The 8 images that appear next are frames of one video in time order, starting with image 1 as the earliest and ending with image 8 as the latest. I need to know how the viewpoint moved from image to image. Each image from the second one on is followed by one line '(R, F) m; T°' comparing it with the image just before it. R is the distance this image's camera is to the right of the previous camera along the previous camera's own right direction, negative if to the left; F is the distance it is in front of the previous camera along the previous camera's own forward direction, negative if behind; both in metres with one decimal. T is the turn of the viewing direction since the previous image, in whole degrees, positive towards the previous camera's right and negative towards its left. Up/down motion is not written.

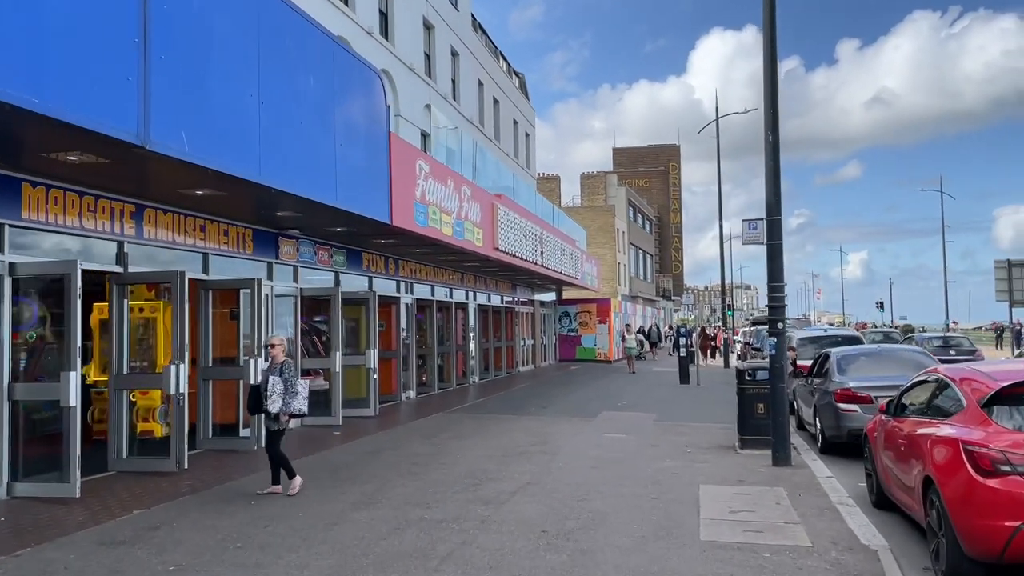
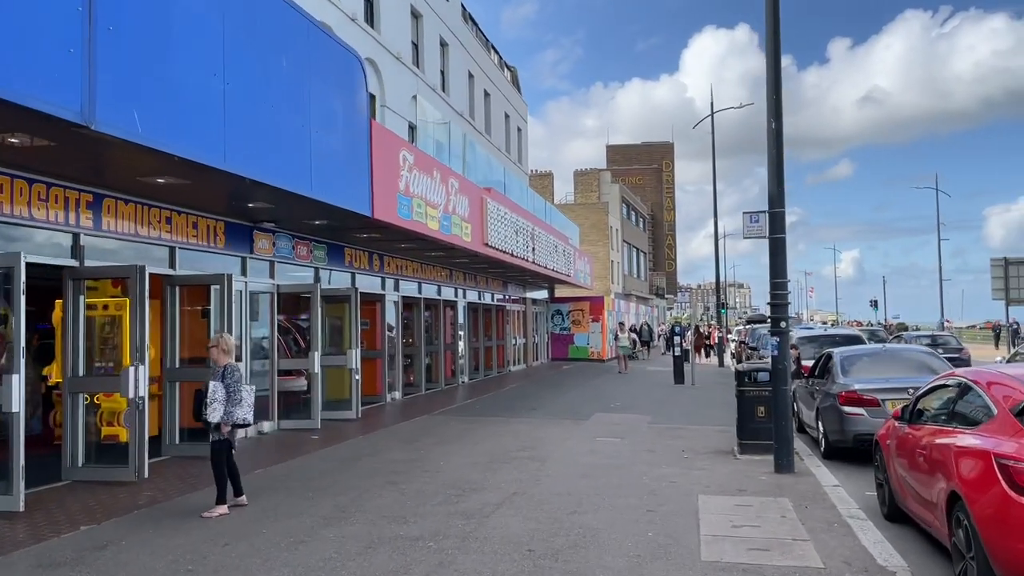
(+0.1, +0.6) m; 0°
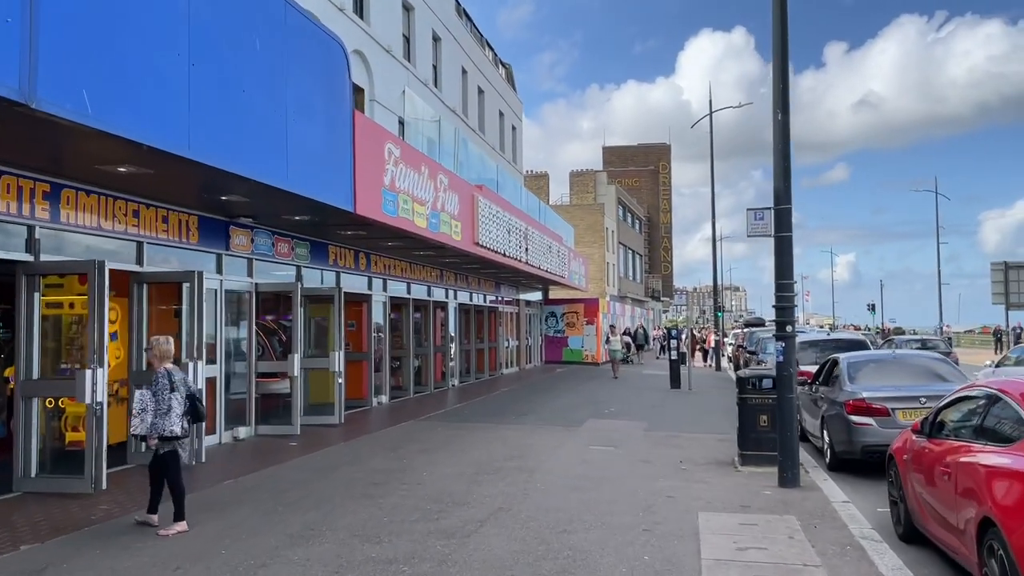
(+0.1, +0.6) m; 0°
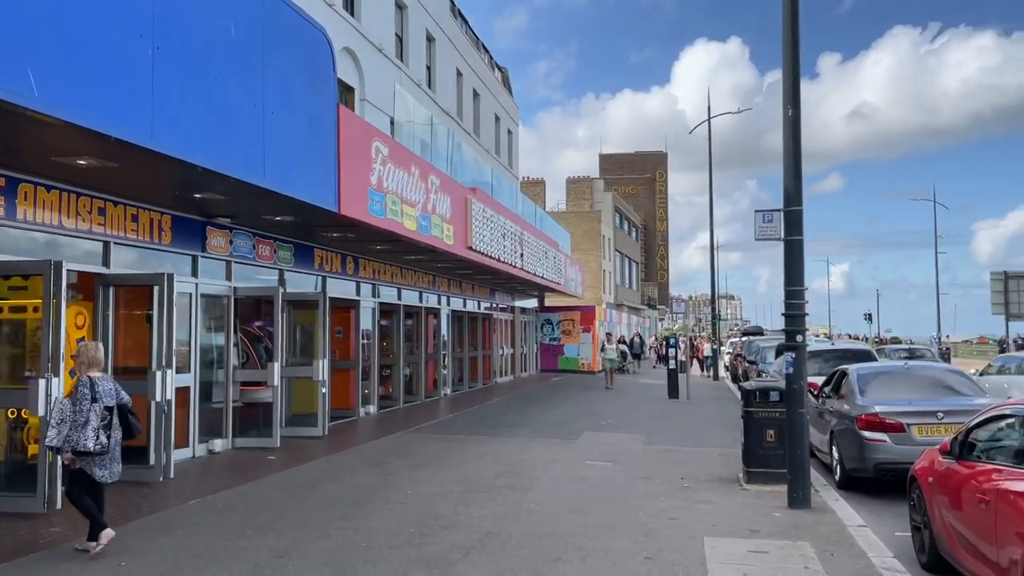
(0.0, +0.6) m; 0°
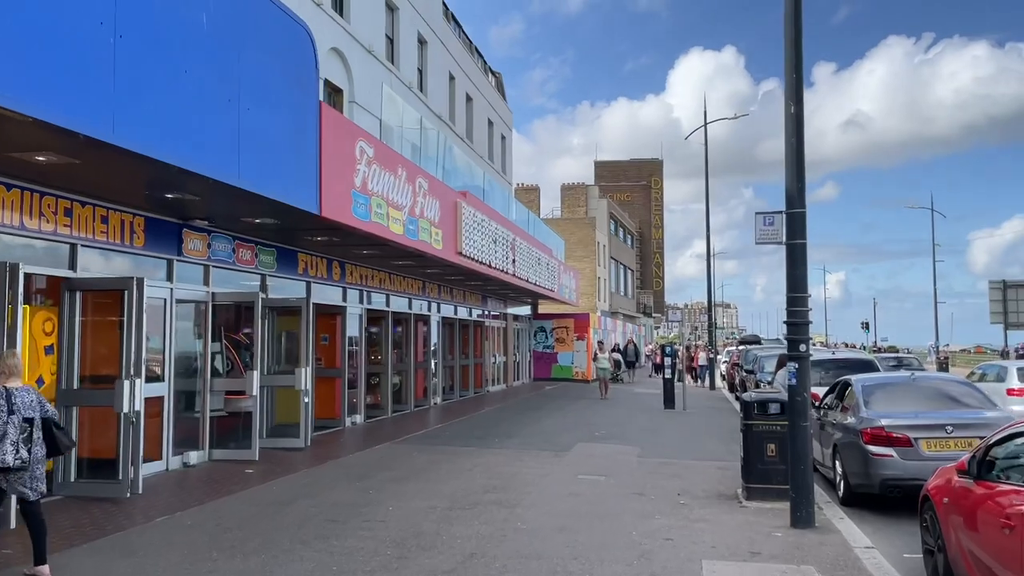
(+0.1, +0.4) m; 0°
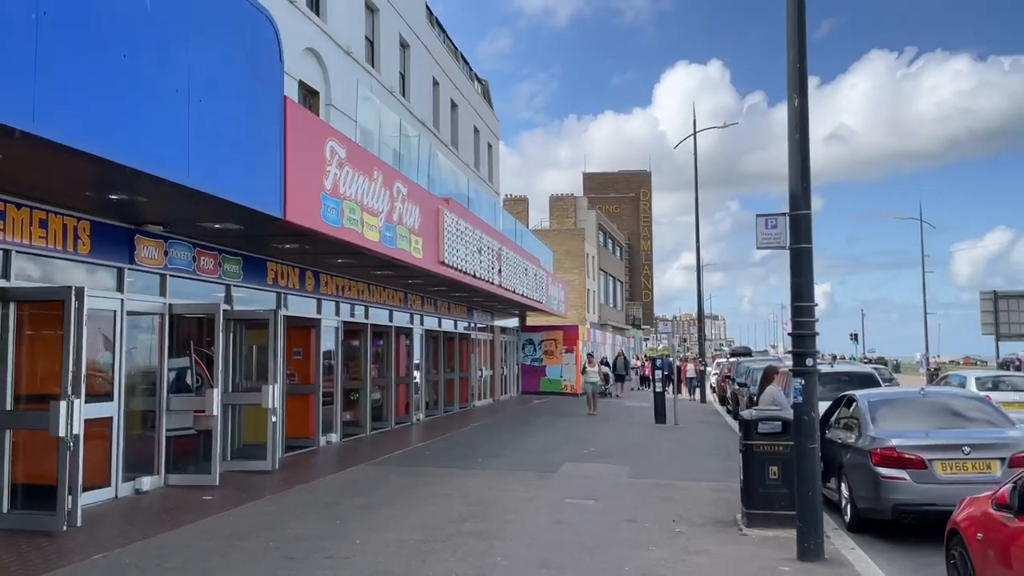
(+0.1, +0.7) m; +1°
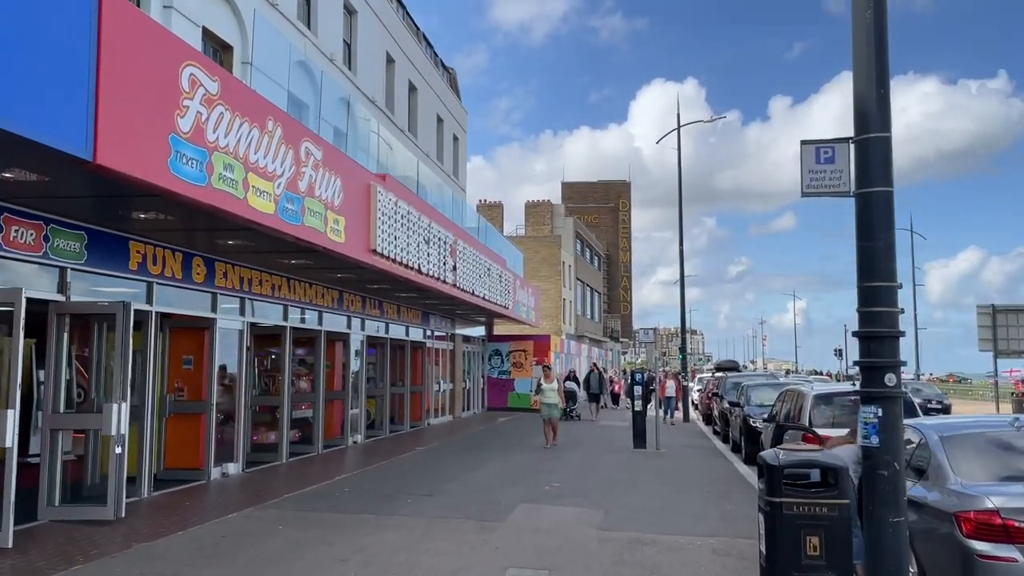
(+0.4, +2.9) m; +1°
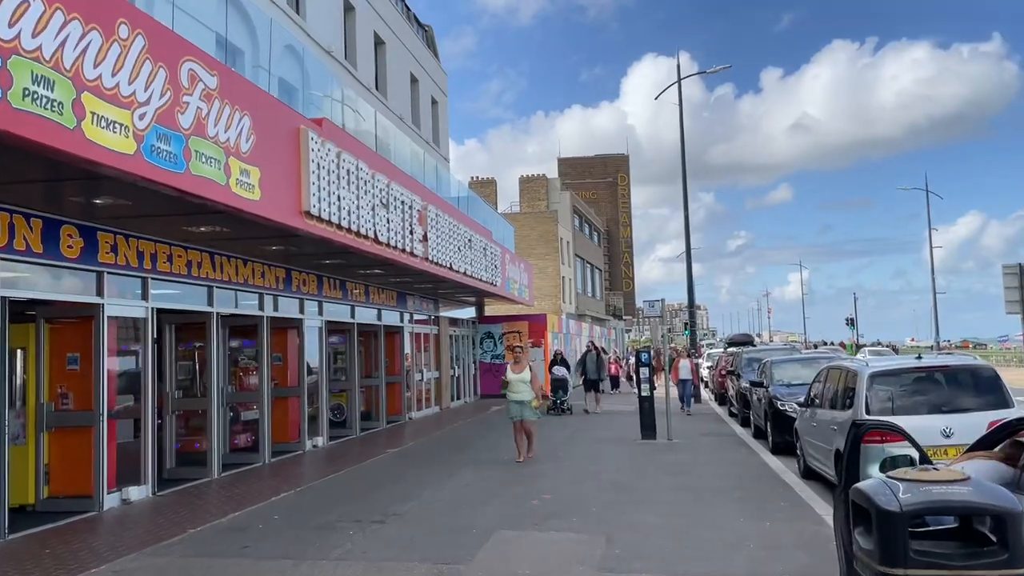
(+0.3, +2.5) m; 0°
